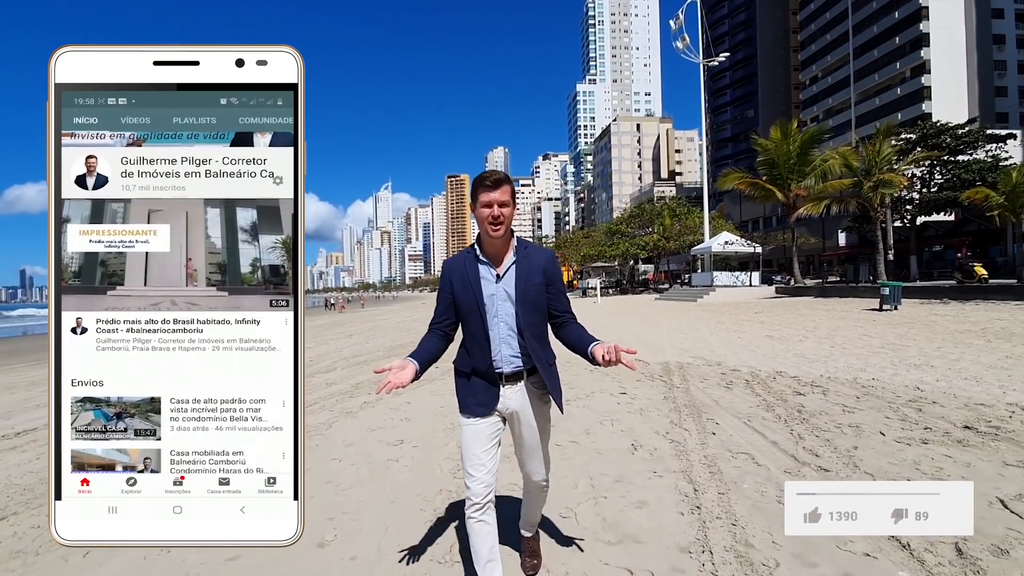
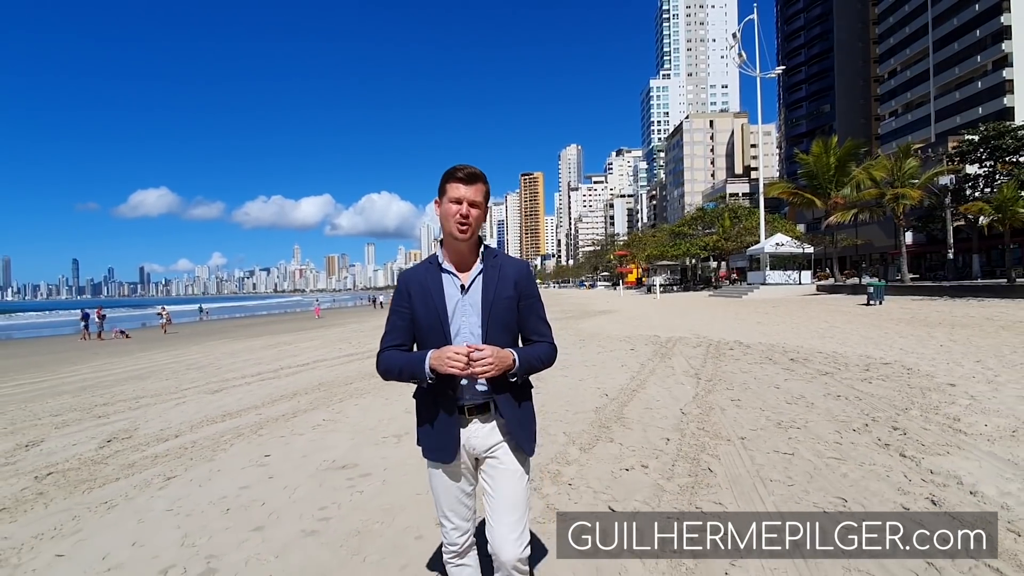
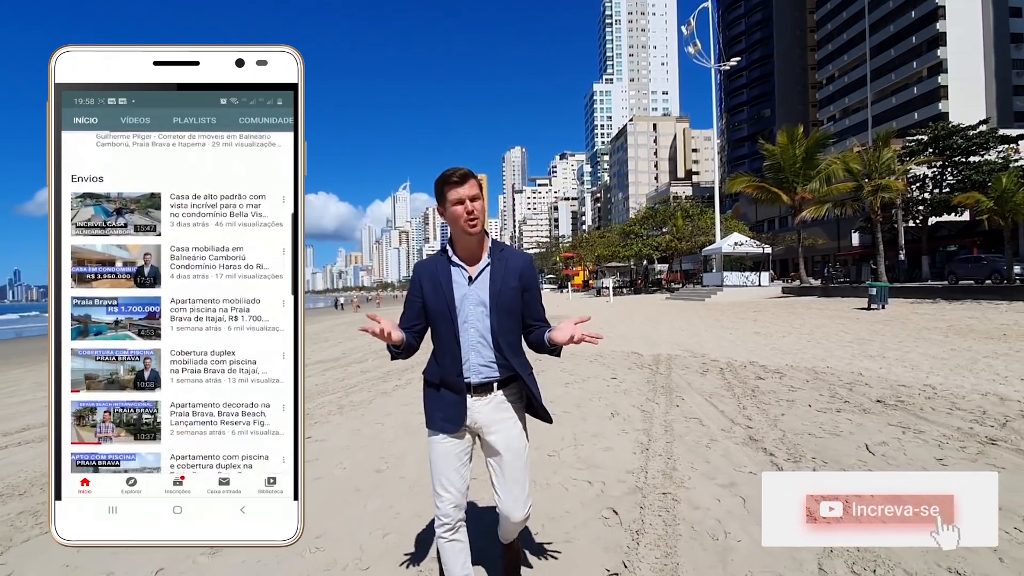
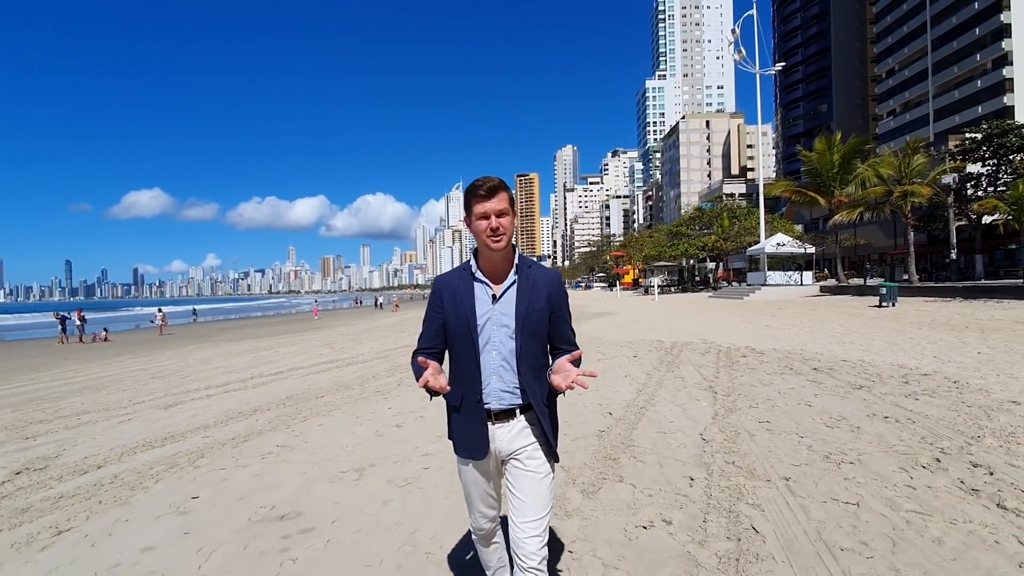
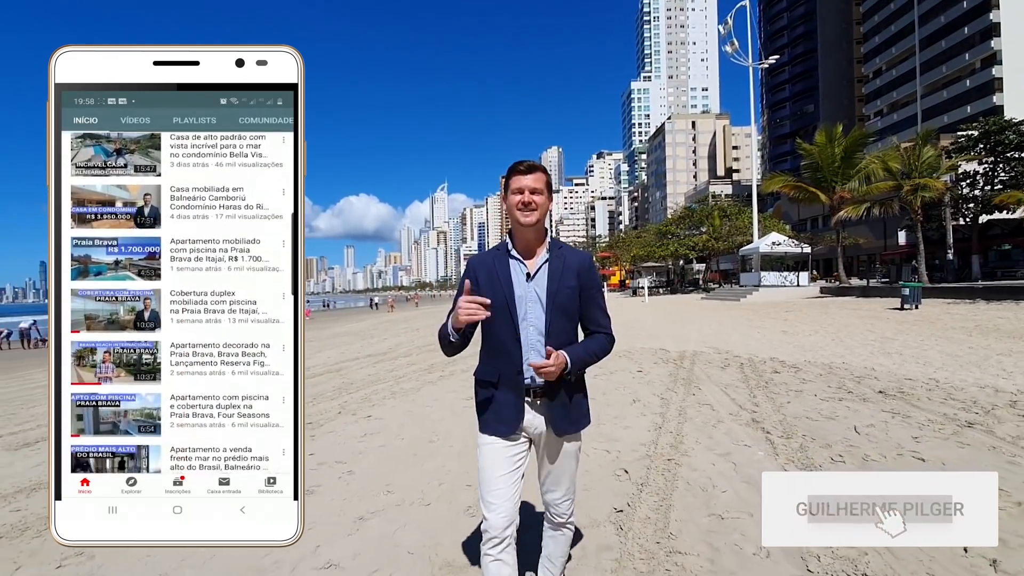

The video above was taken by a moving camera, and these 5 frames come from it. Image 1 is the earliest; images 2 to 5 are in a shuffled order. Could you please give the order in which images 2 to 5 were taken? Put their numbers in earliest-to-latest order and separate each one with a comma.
3, 5, 4, 2
